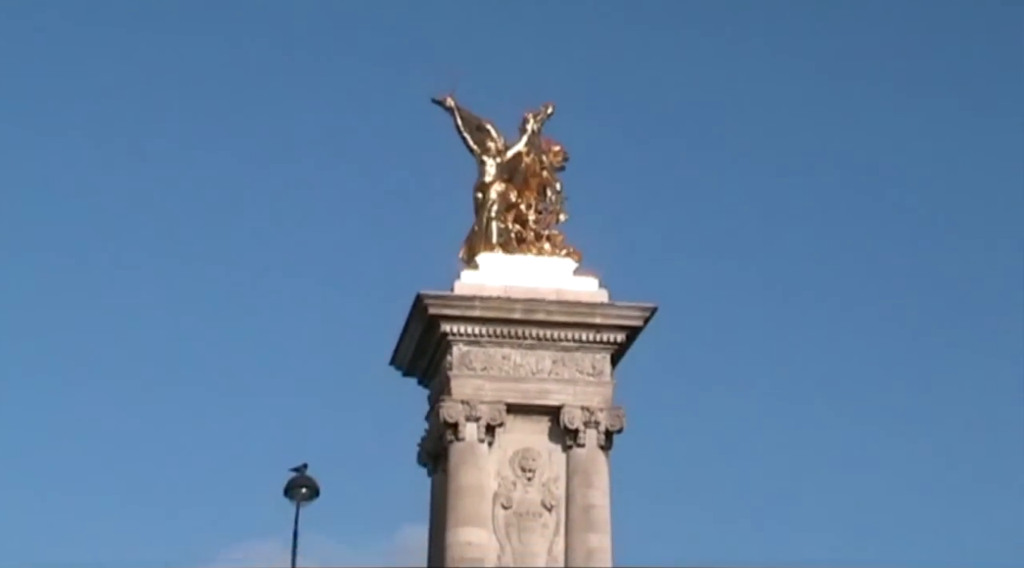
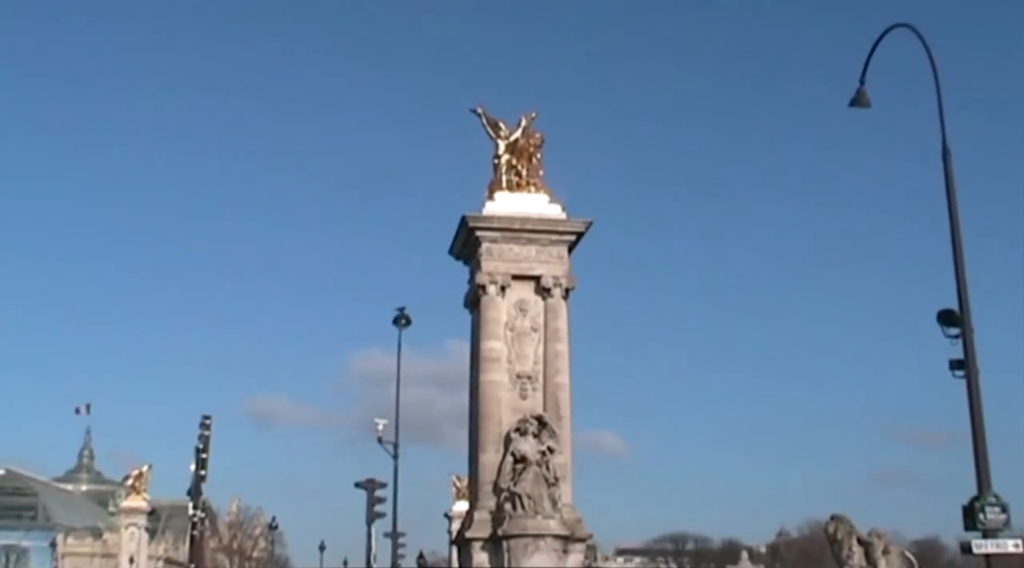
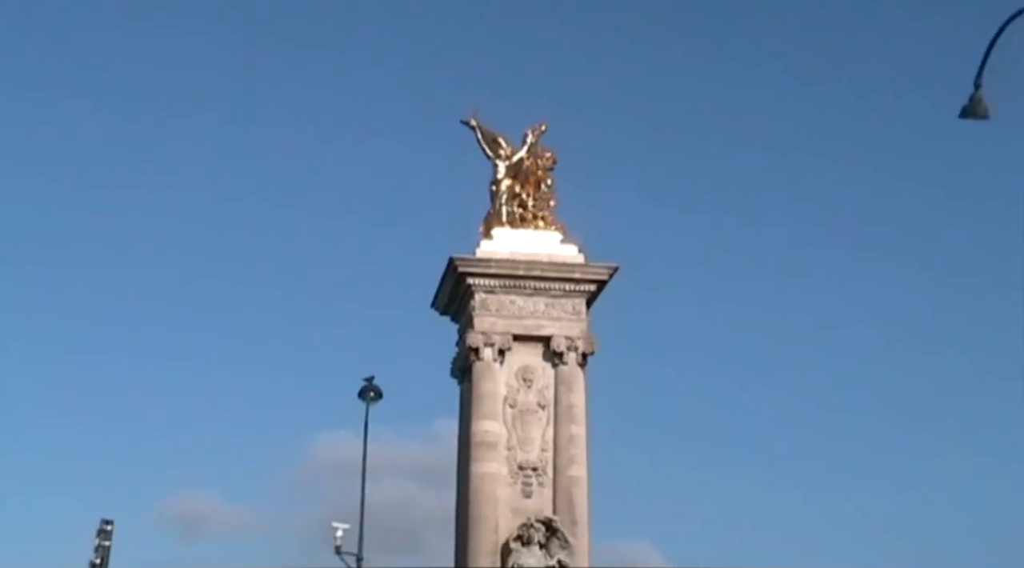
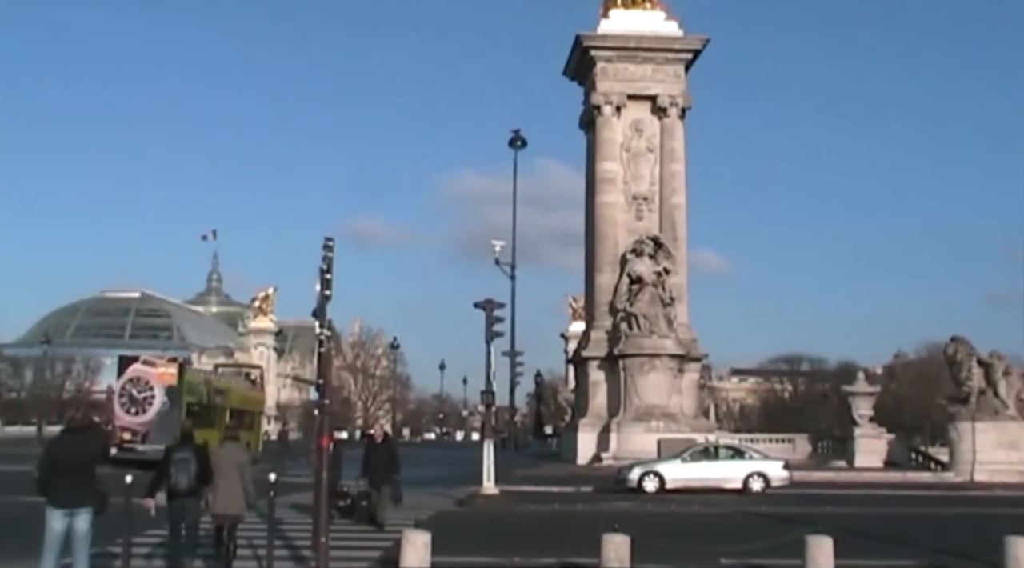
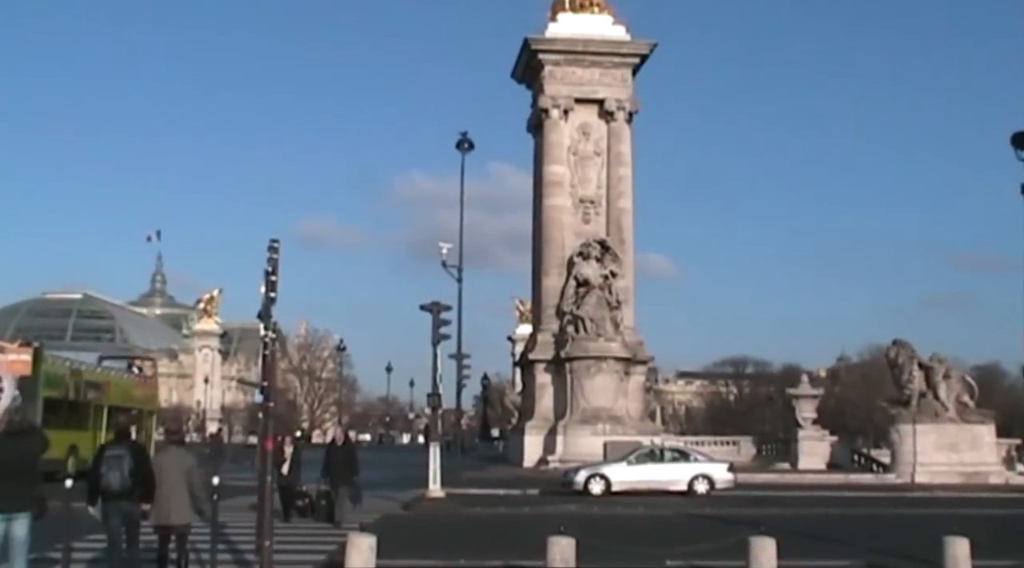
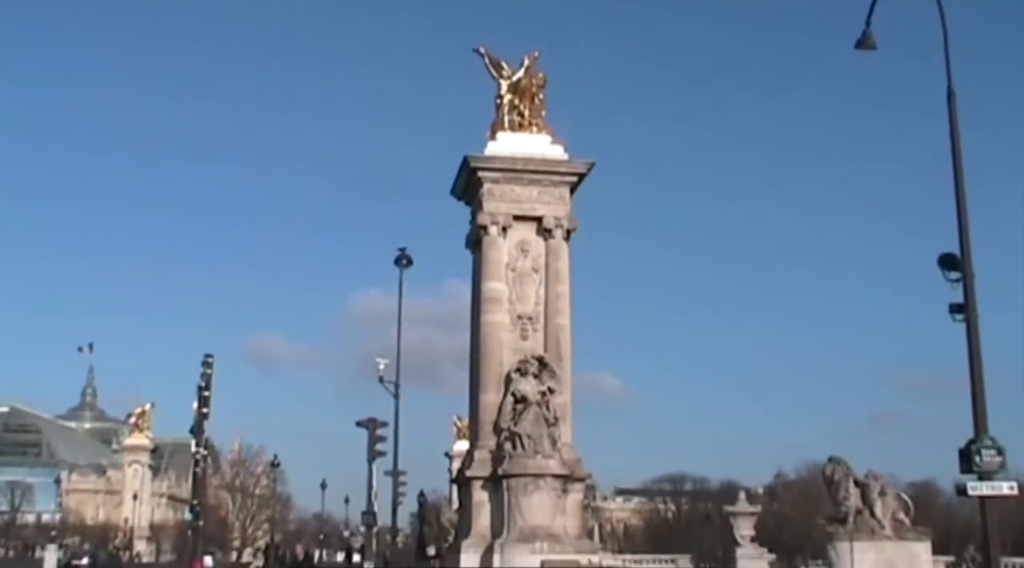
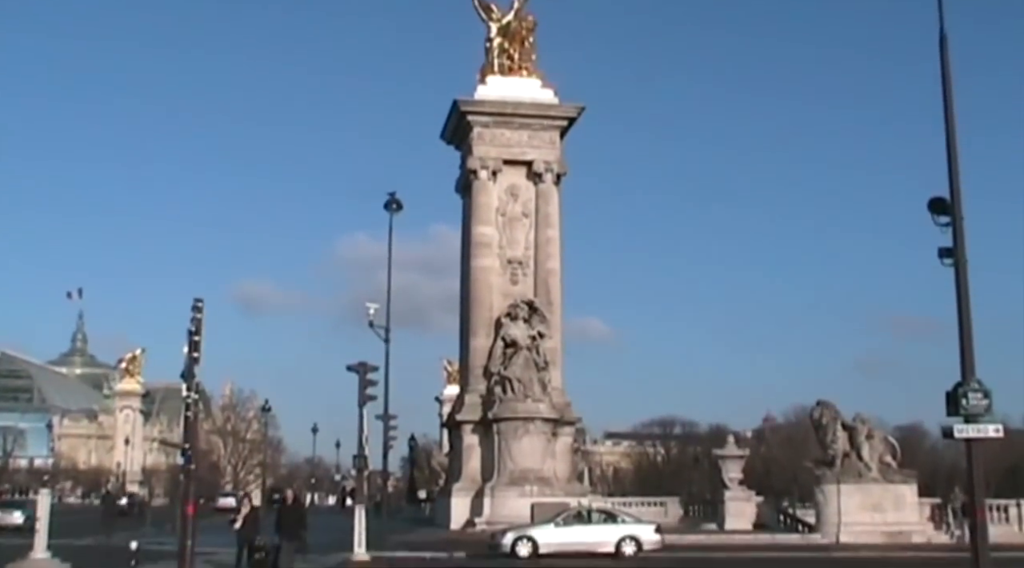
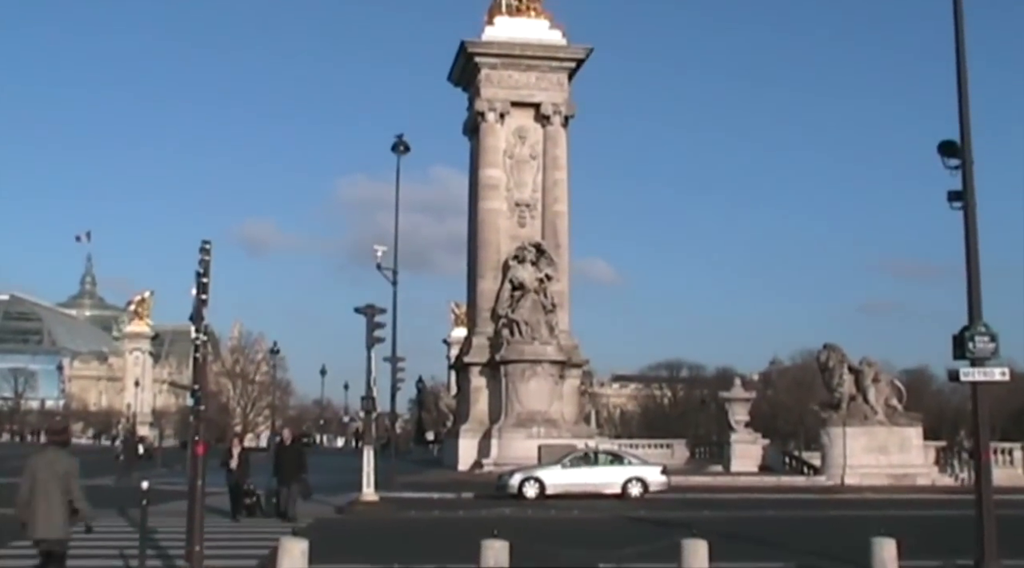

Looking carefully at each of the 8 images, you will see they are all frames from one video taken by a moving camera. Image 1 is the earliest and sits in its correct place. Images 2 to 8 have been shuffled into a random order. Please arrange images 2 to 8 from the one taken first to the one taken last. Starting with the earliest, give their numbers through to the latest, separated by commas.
3, 2, 6, 7, 8, 5, 4
